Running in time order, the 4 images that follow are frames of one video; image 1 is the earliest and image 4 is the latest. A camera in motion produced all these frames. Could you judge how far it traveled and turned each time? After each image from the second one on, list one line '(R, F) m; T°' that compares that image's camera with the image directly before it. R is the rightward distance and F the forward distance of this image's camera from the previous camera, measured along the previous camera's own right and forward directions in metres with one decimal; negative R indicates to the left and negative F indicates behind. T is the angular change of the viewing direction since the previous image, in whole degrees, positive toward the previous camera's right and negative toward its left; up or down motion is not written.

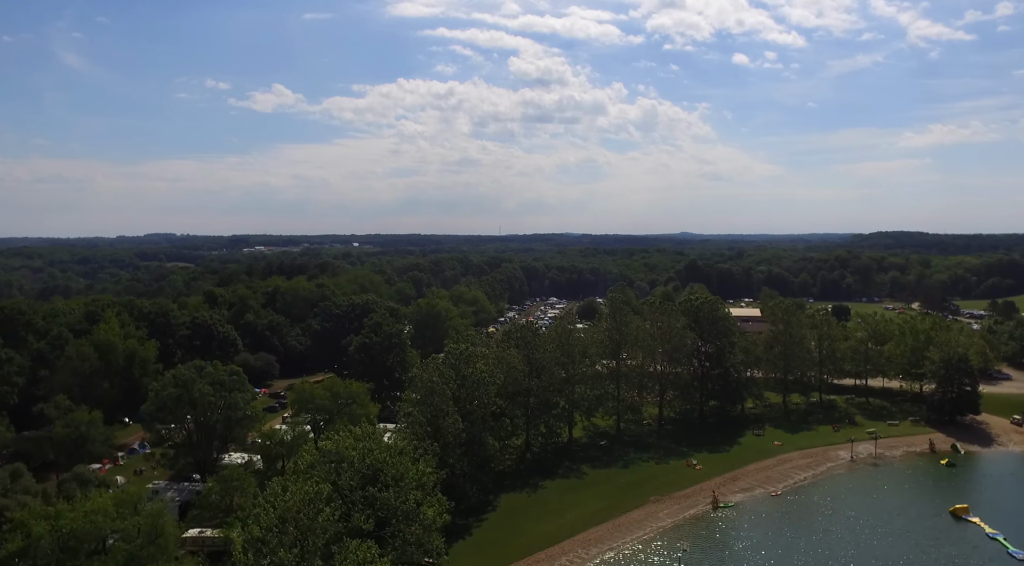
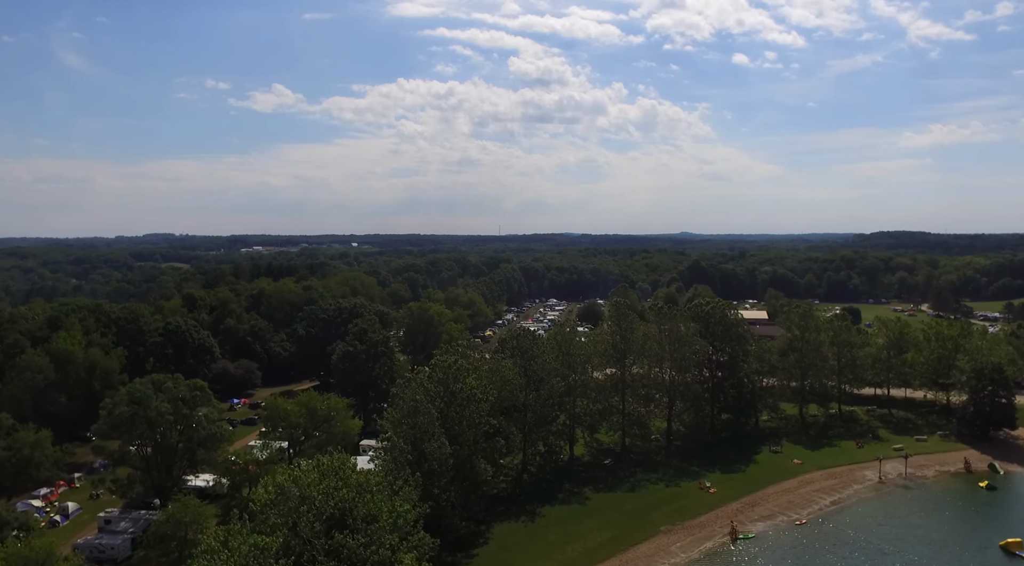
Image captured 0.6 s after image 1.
(+0.3, +4.0) m; 0°
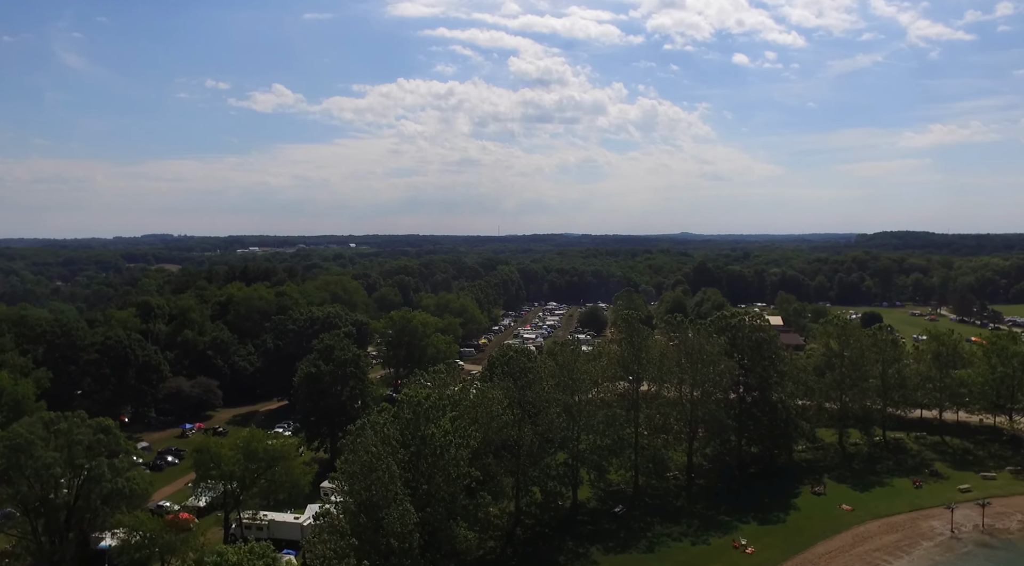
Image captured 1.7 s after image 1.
(+0.4, +7.5) m; 0°
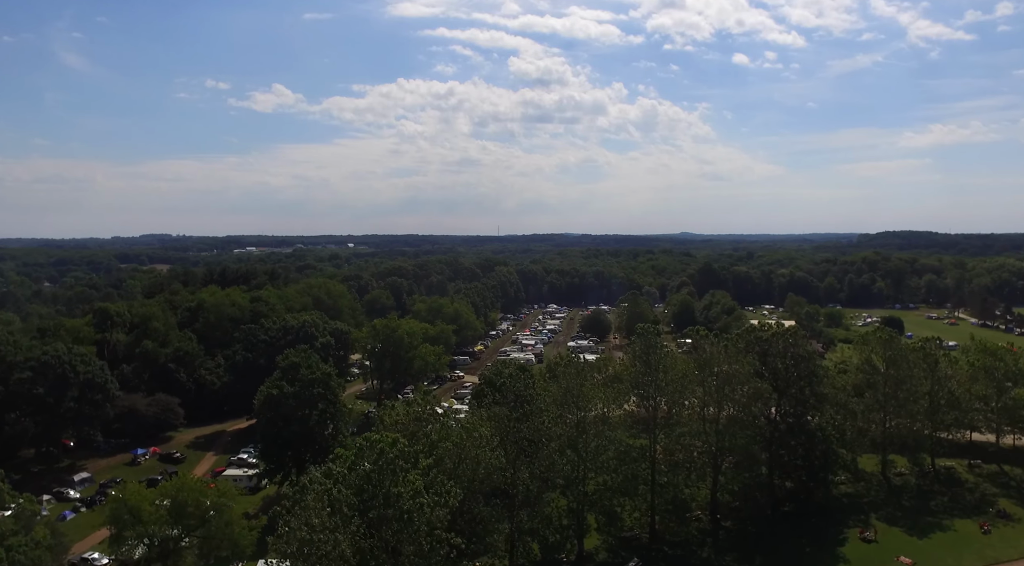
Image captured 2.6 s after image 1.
(+0.3, +6.0) m; 0°
